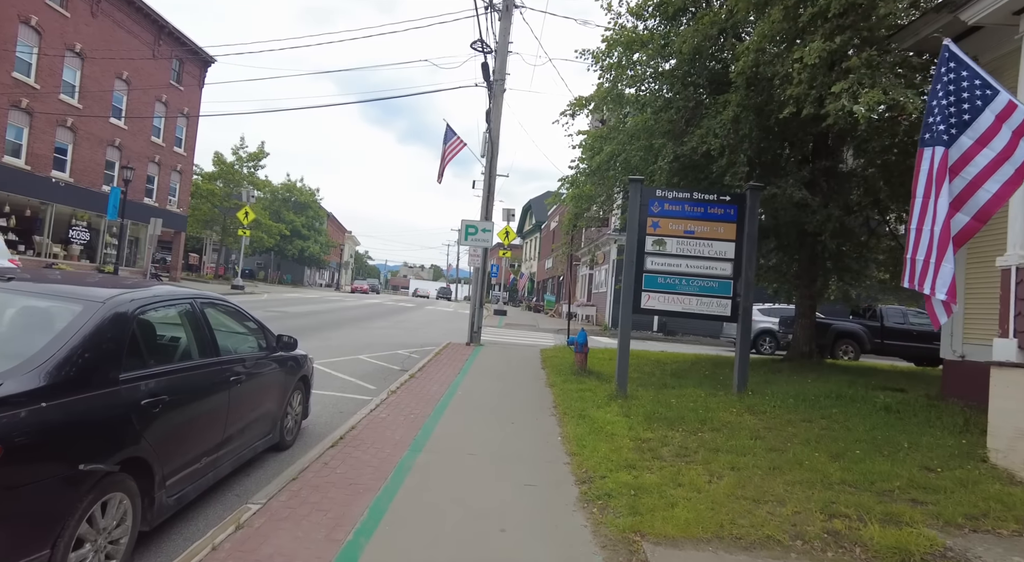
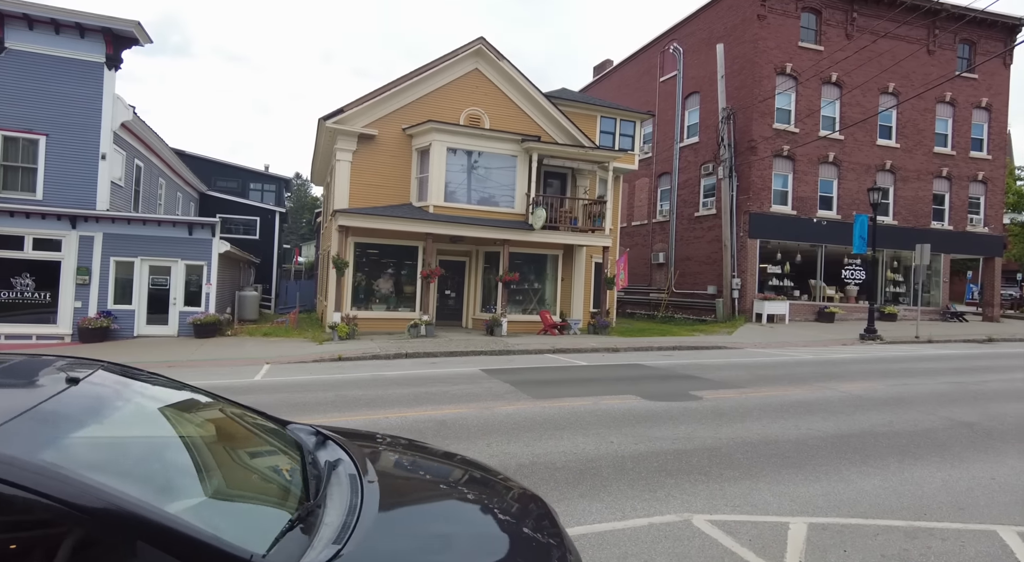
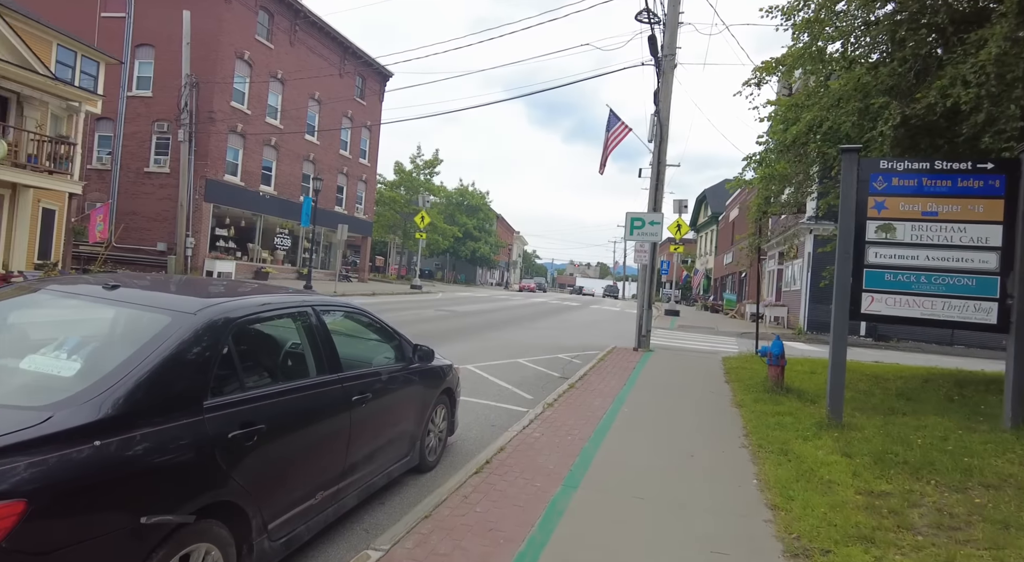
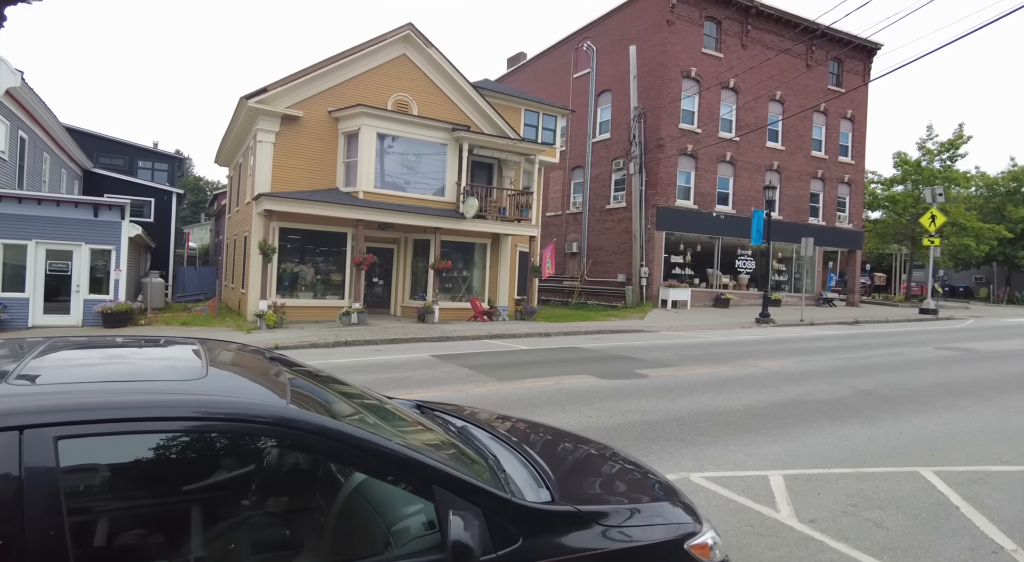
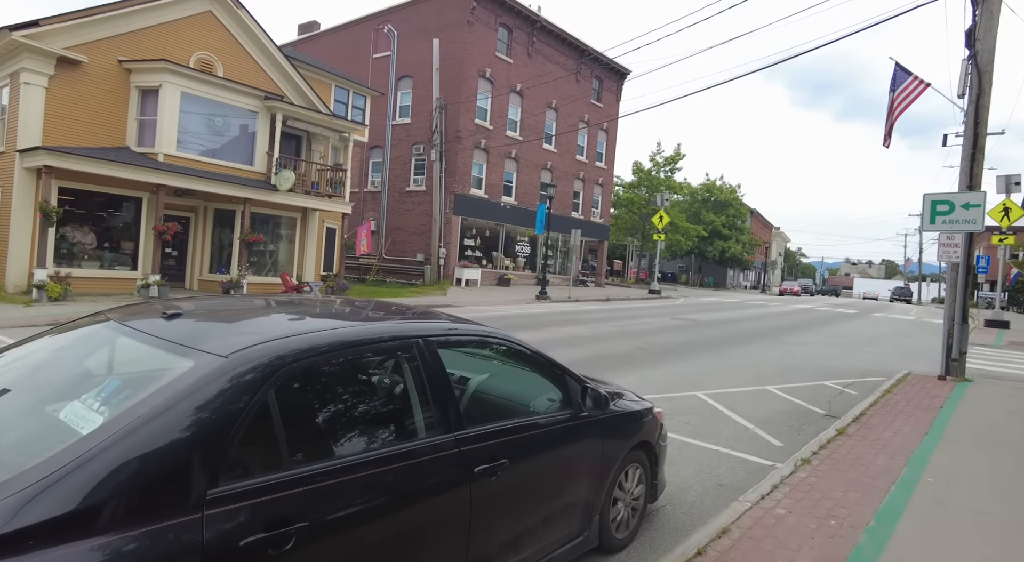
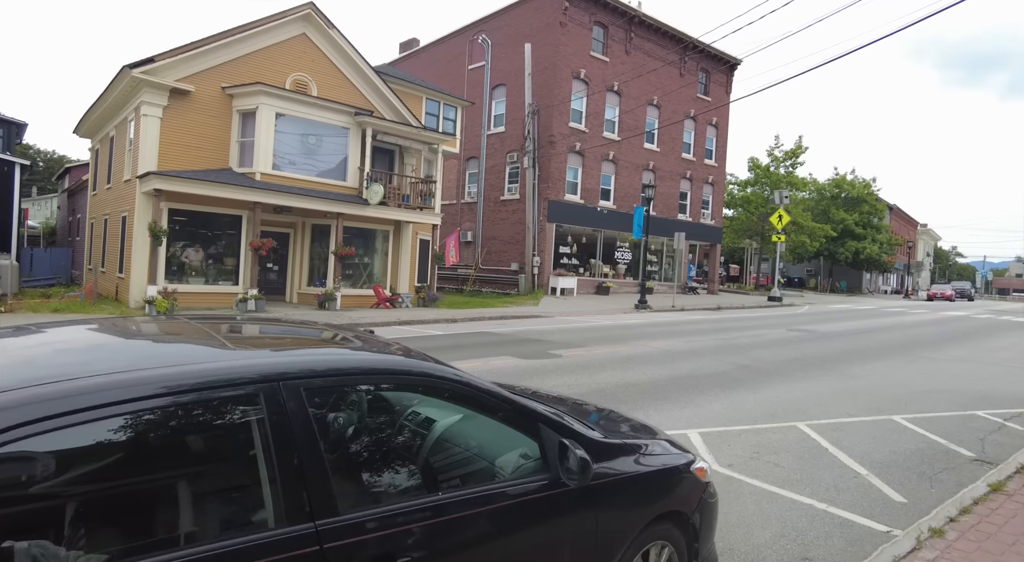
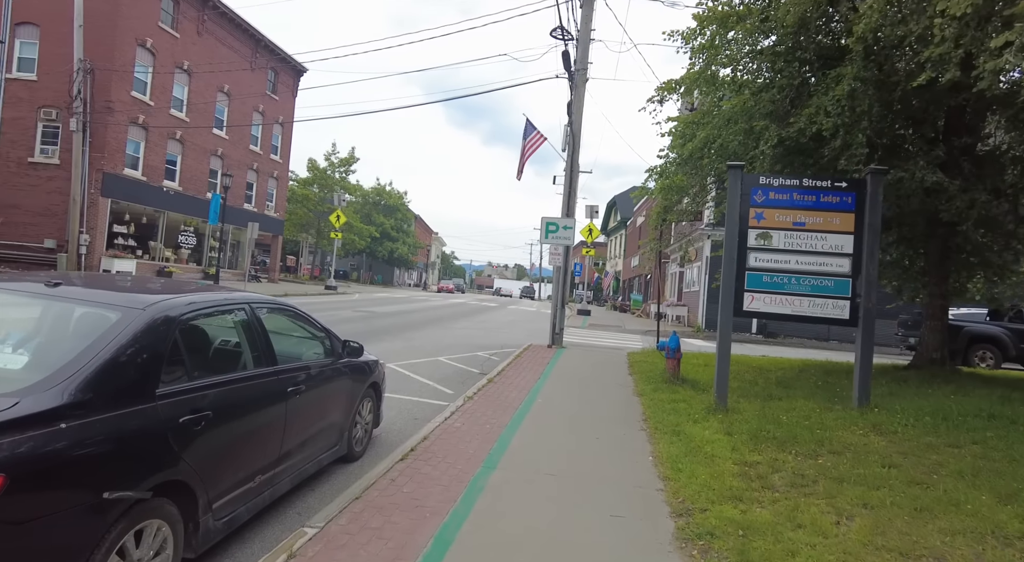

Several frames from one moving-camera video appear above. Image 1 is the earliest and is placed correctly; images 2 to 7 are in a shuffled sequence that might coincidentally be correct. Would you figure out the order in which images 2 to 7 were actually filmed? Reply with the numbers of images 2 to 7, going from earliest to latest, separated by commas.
7, 3, 5, 6, 4, 2
